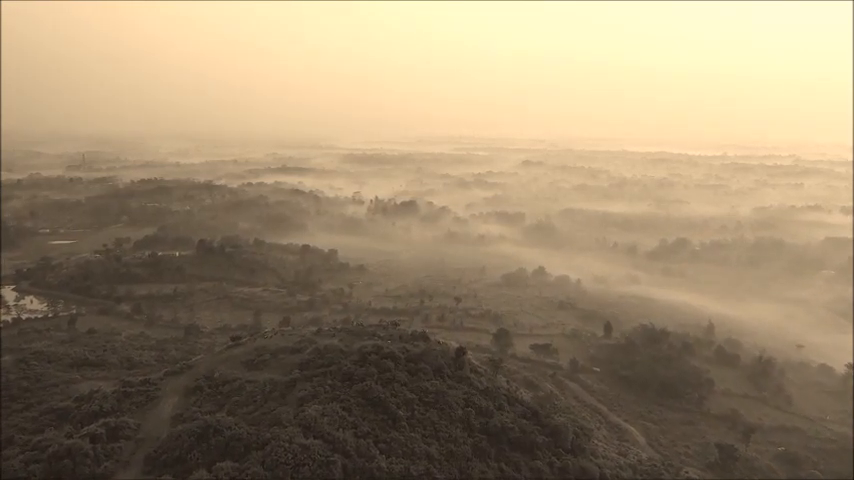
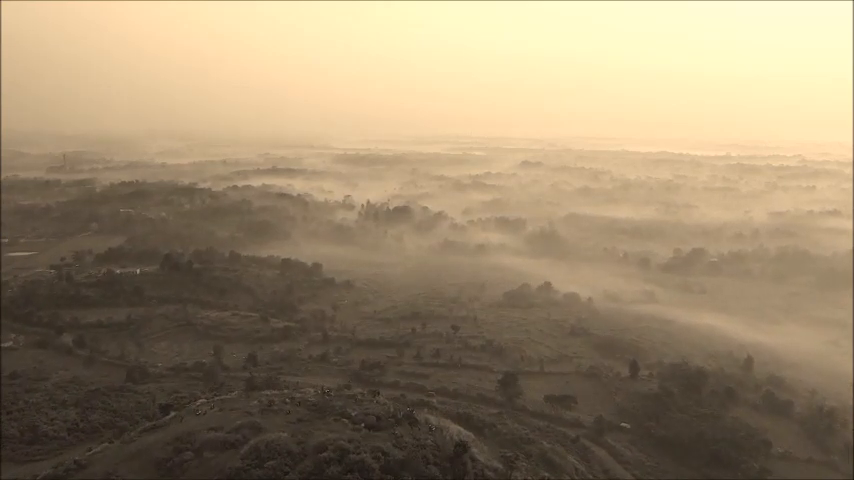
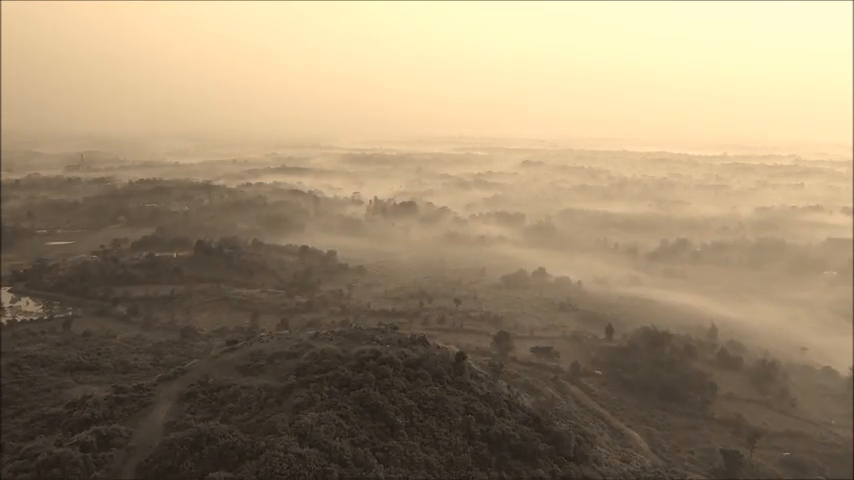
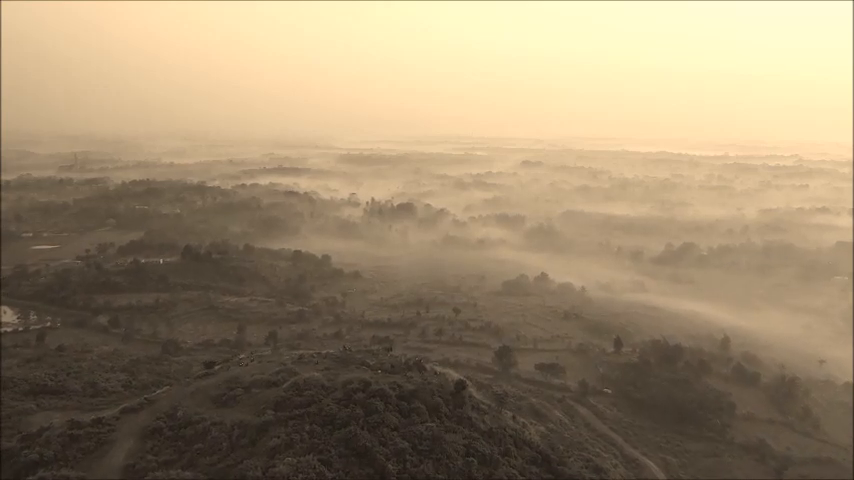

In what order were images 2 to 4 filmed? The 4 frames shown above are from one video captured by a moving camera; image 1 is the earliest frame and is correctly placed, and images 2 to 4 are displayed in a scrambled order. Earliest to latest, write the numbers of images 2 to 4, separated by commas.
3, 4, 2
